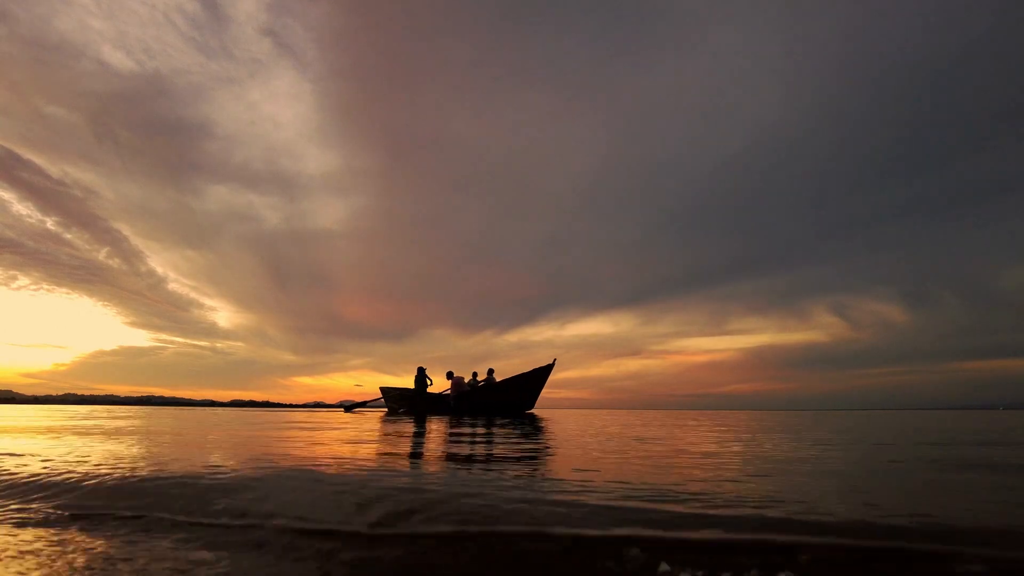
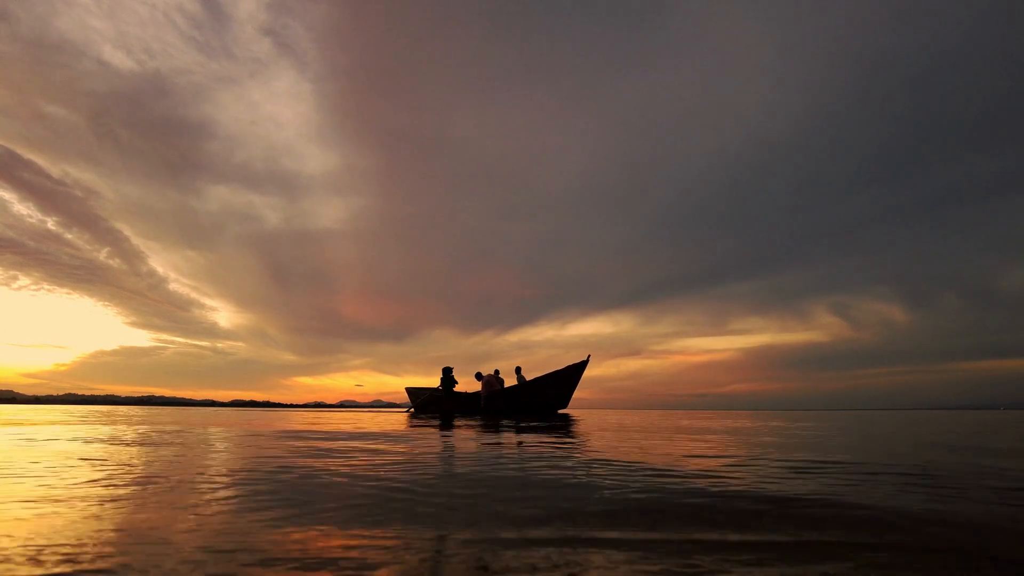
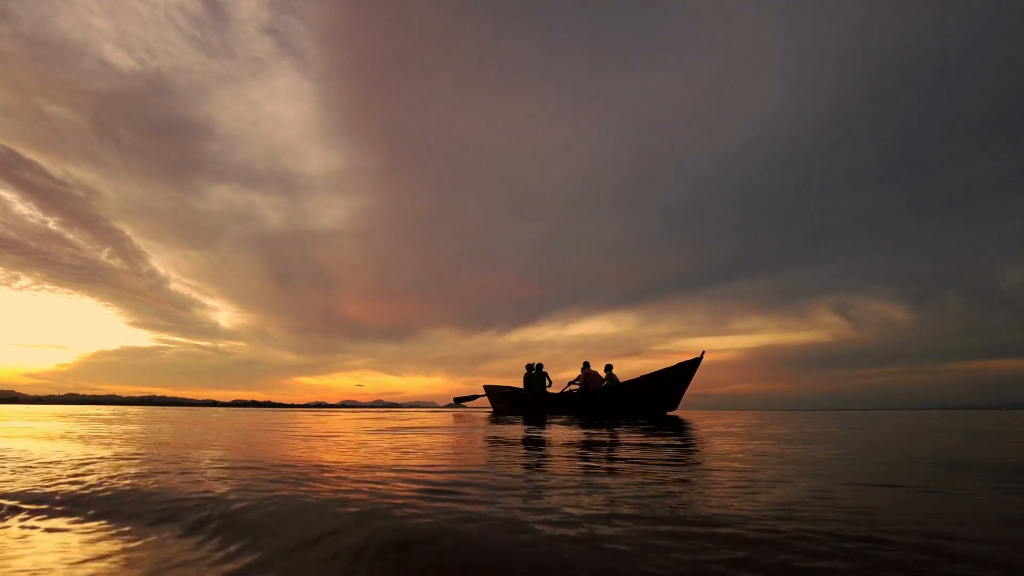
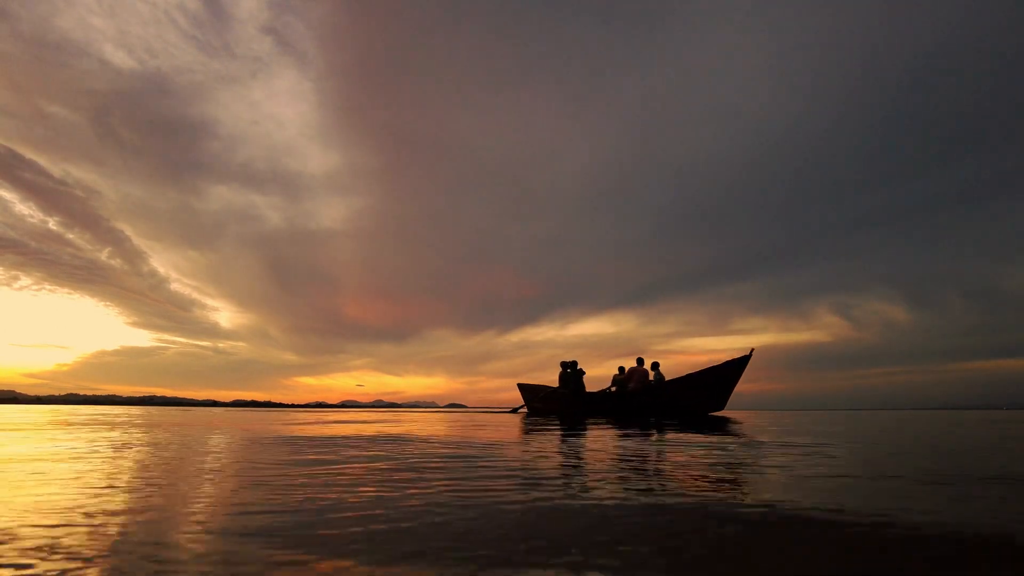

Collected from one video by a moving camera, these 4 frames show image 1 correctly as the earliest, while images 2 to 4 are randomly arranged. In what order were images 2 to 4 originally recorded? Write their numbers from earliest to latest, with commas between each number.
2, 3, 4
